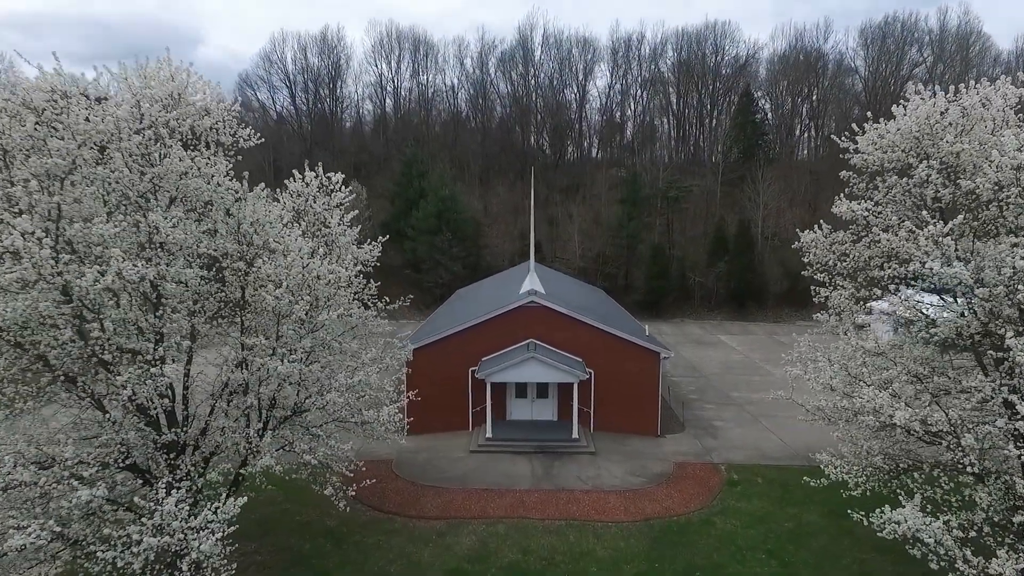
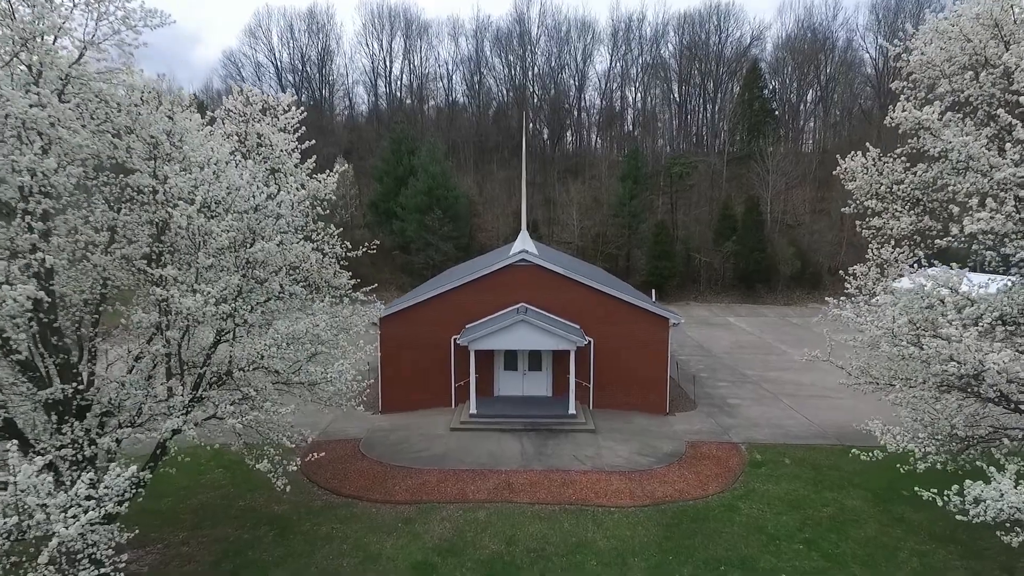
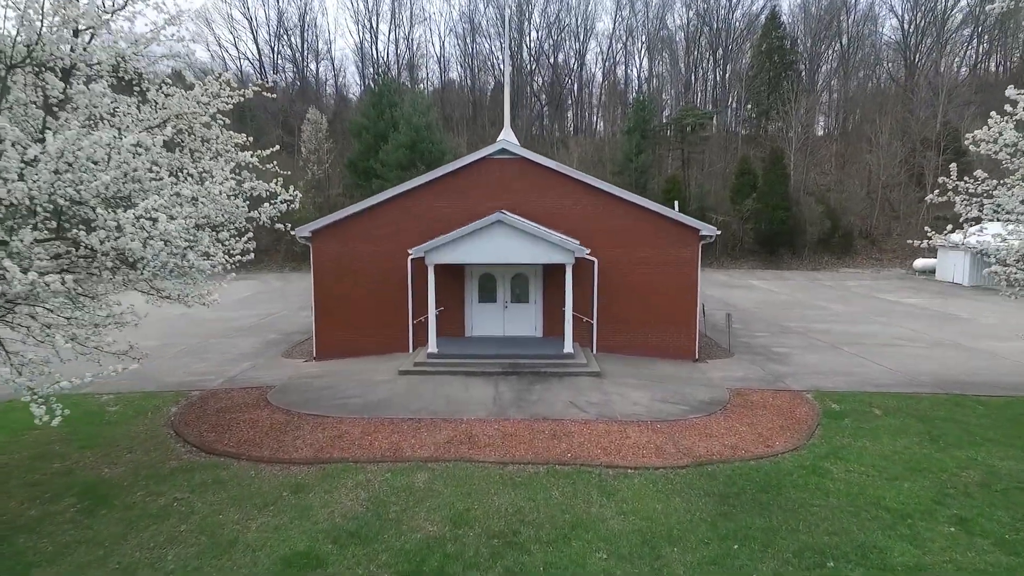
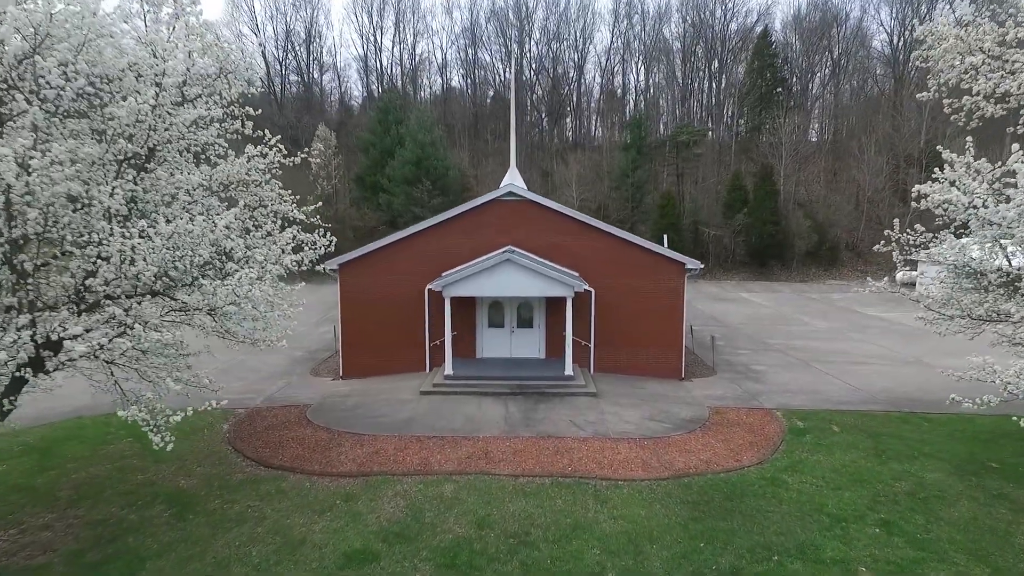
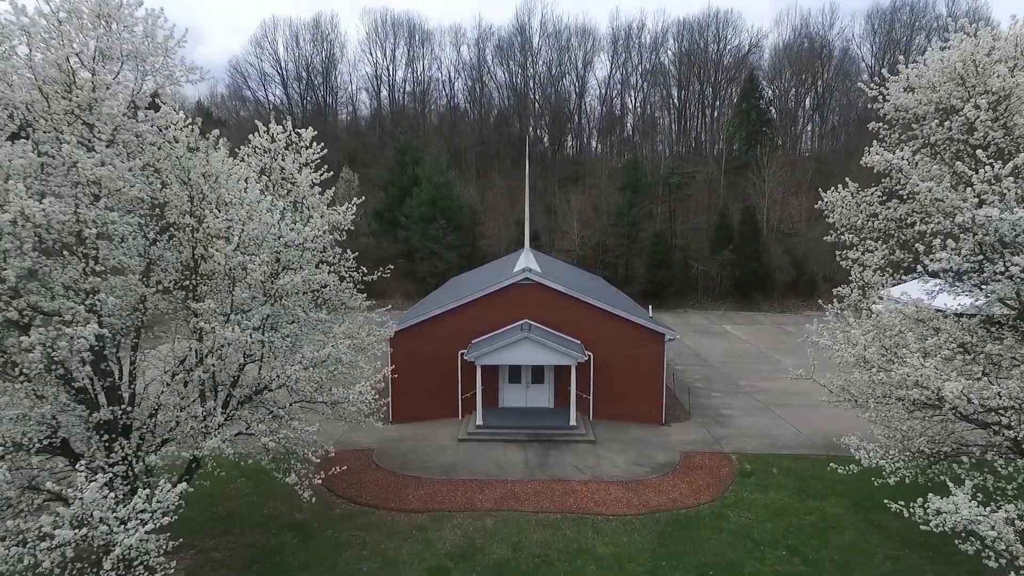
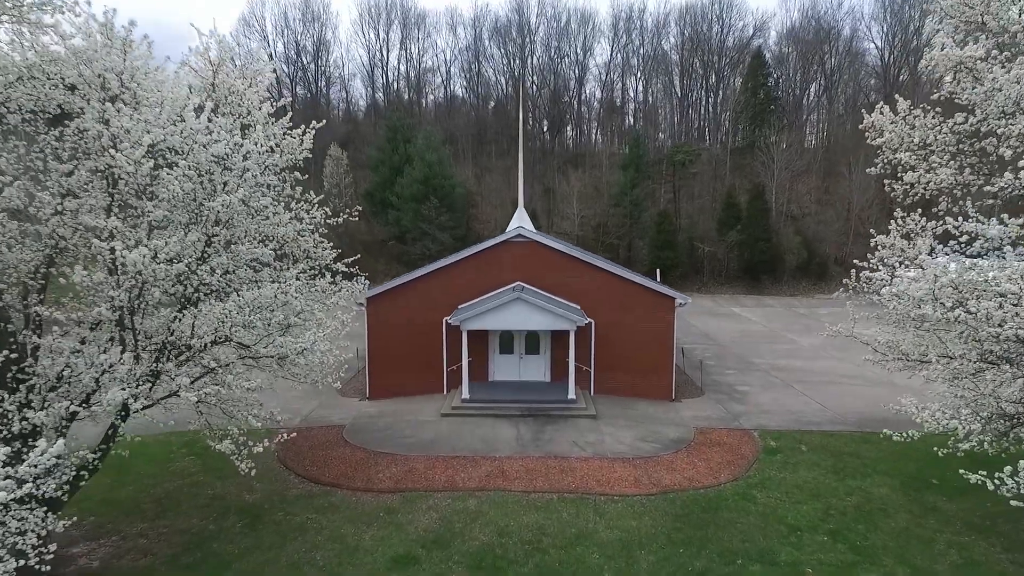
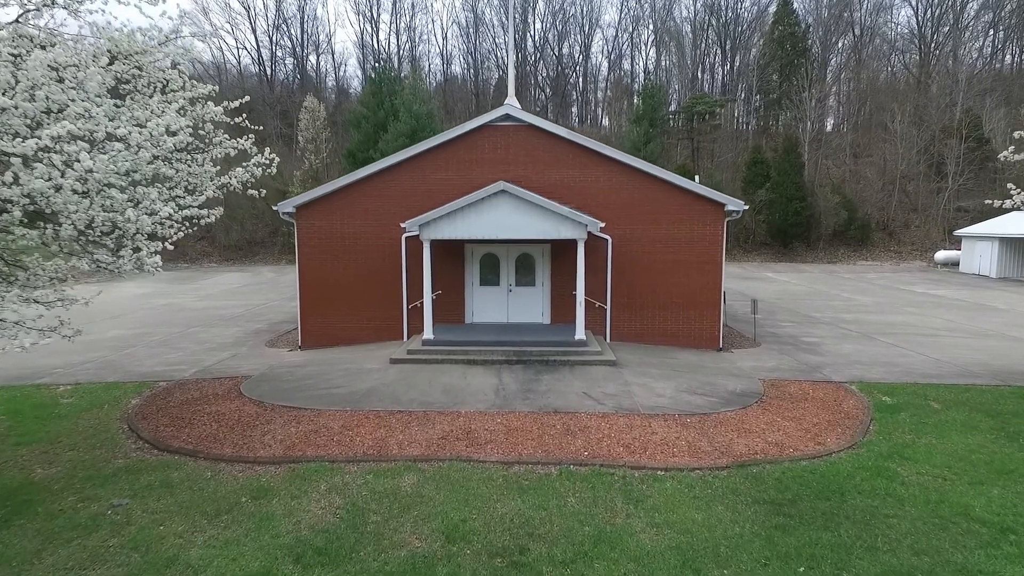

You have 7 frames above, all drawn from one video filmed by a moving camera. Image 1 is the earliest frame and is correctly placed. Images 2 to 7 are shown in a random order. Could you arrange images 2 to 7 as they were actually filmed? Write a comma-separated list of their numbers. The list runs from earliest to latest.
5, 2, 6, 4, 3, 7
